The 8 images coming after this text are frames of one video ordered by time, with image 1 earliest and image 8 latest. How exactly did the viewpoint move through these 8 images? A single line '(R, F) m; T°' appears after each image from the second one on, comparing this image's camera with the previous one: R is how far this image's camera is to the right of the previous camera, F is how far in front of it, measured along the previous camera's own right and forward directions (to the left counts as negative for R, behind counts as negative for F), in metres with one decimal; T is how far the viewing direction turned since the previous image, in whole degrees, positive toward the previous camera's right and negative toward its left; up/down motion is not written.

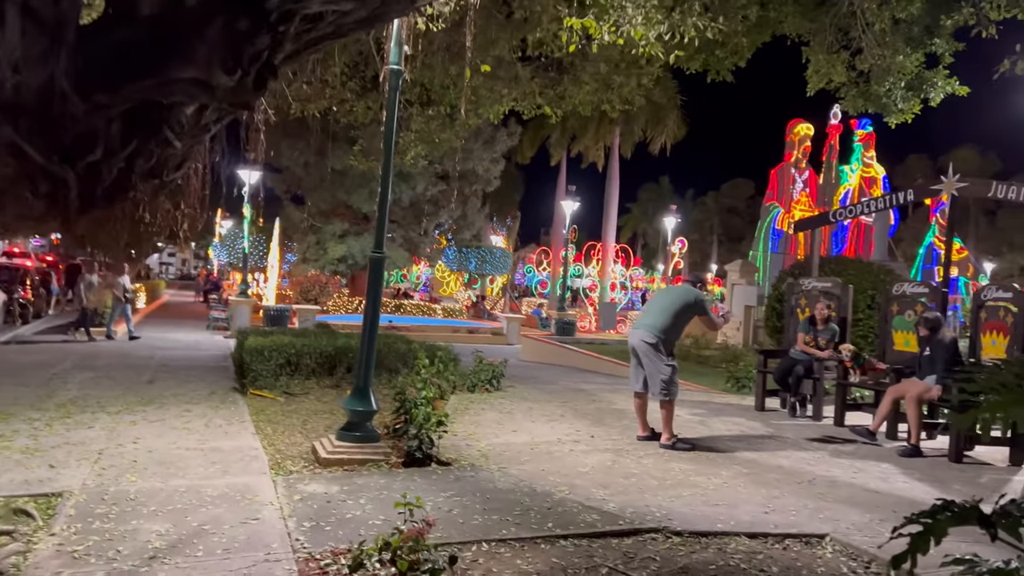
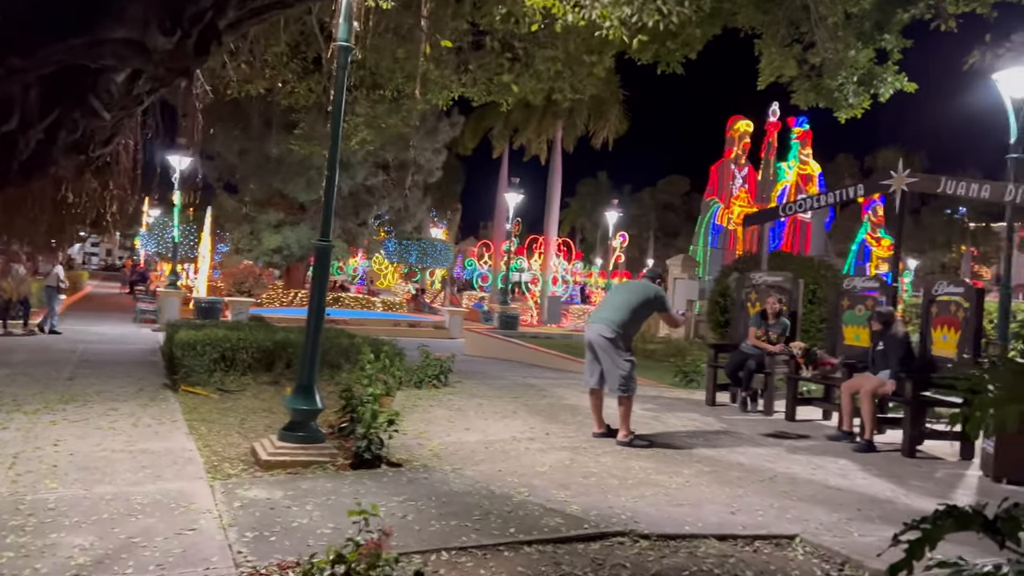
(-0.2, +0.3) m; +4°
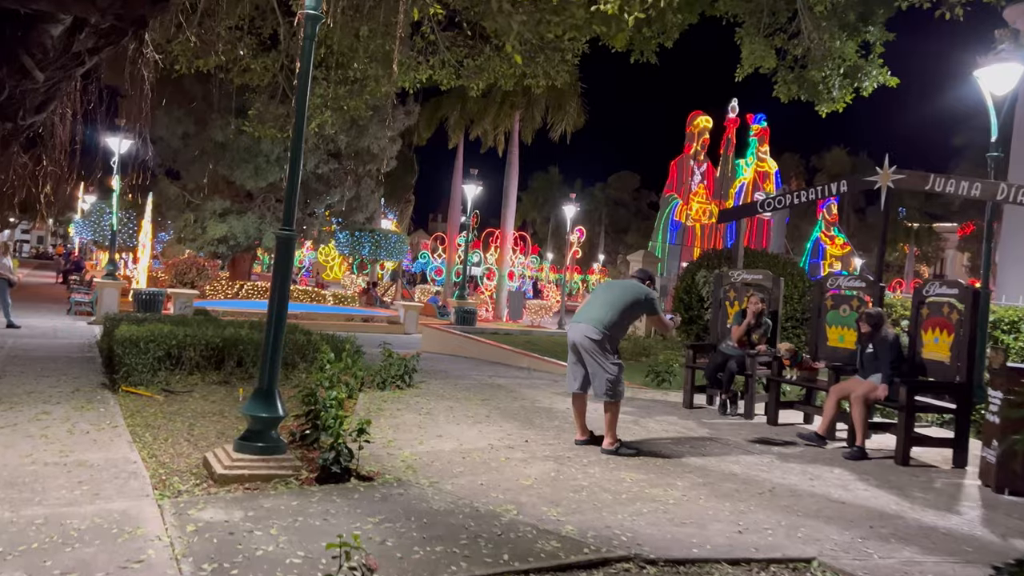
(-0.3, +0.6) m; +4°
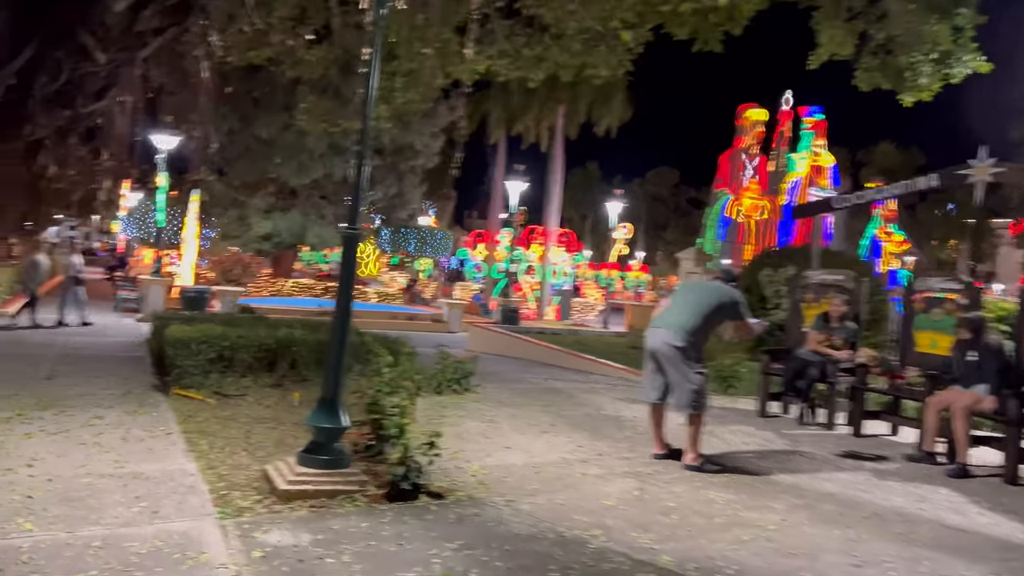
(-0.3, +0.5) m; -2°
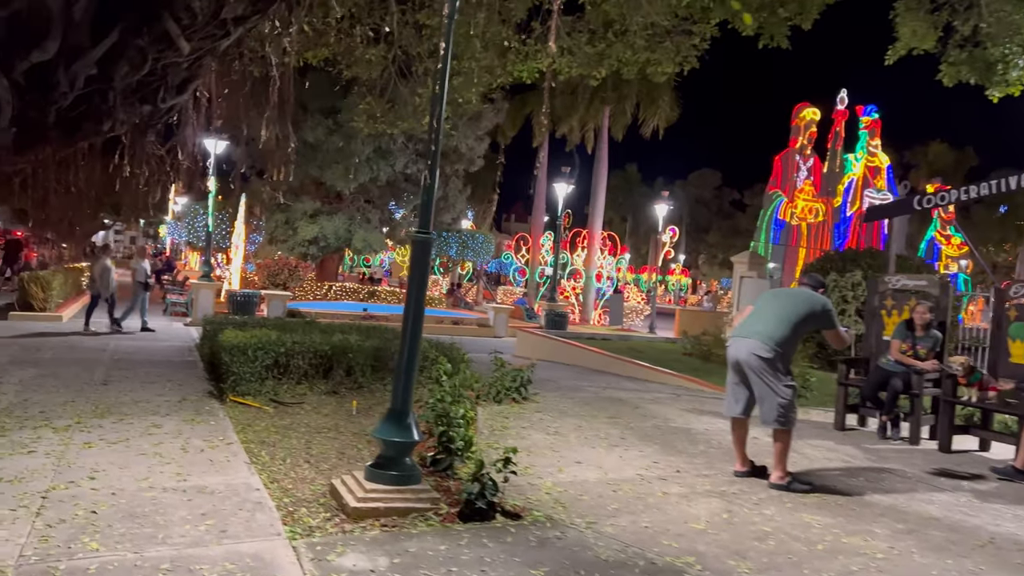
(-0.3, +0.3) m; -3°
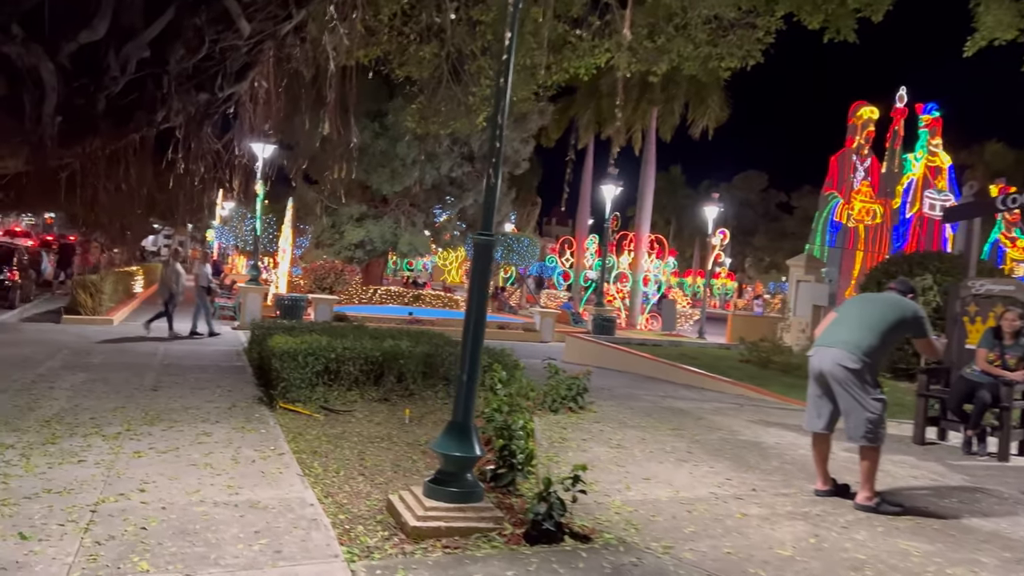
(-0.2, +0.3) m; -3°
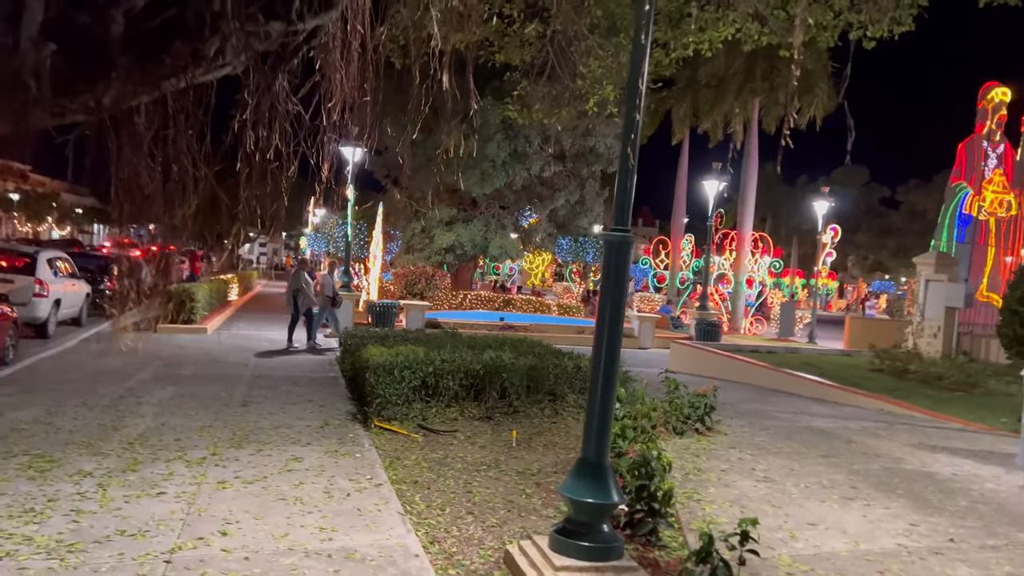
(-0.3, +1.0) m; -6°
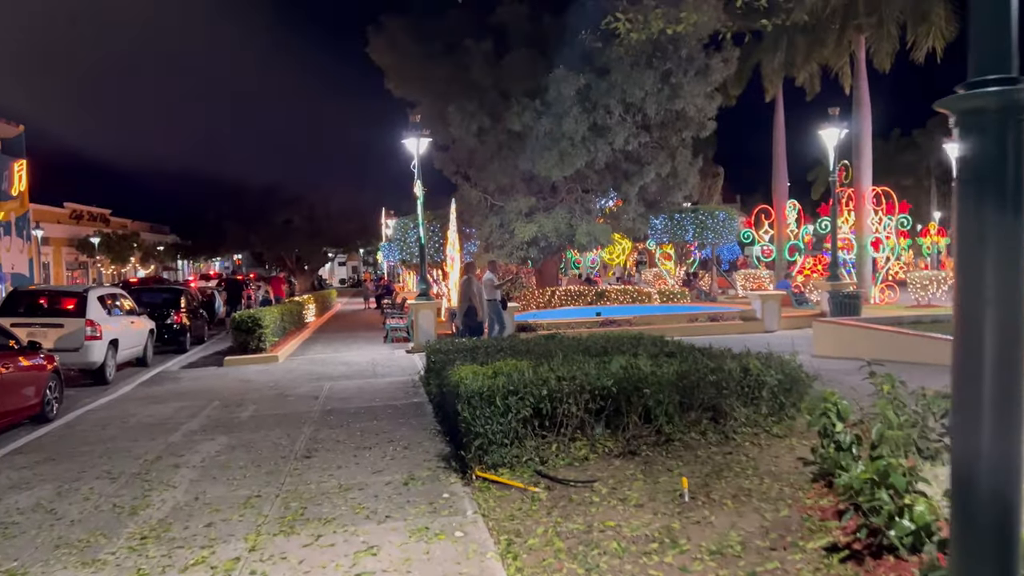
(-0.4, +2.4) m; -6°
